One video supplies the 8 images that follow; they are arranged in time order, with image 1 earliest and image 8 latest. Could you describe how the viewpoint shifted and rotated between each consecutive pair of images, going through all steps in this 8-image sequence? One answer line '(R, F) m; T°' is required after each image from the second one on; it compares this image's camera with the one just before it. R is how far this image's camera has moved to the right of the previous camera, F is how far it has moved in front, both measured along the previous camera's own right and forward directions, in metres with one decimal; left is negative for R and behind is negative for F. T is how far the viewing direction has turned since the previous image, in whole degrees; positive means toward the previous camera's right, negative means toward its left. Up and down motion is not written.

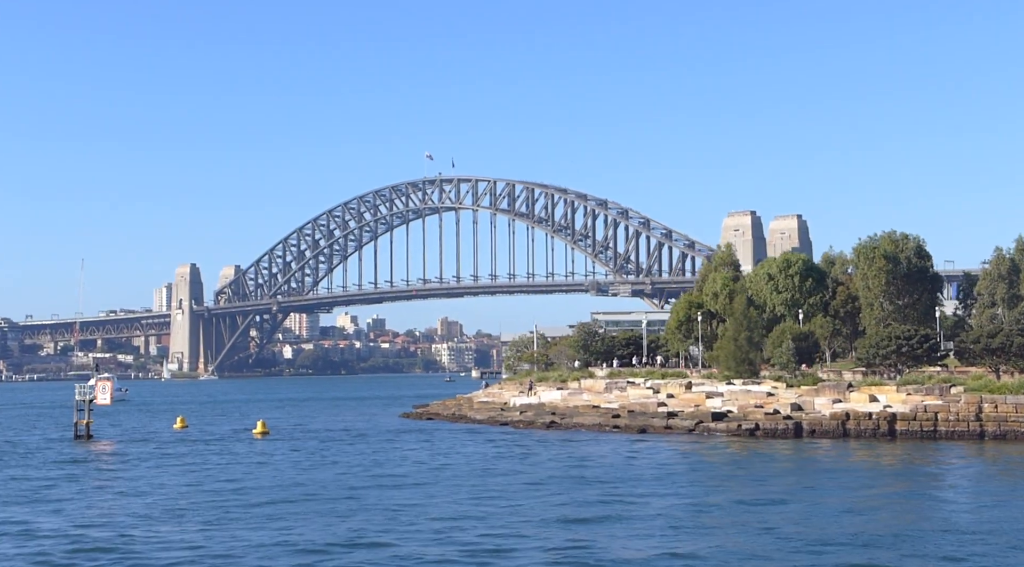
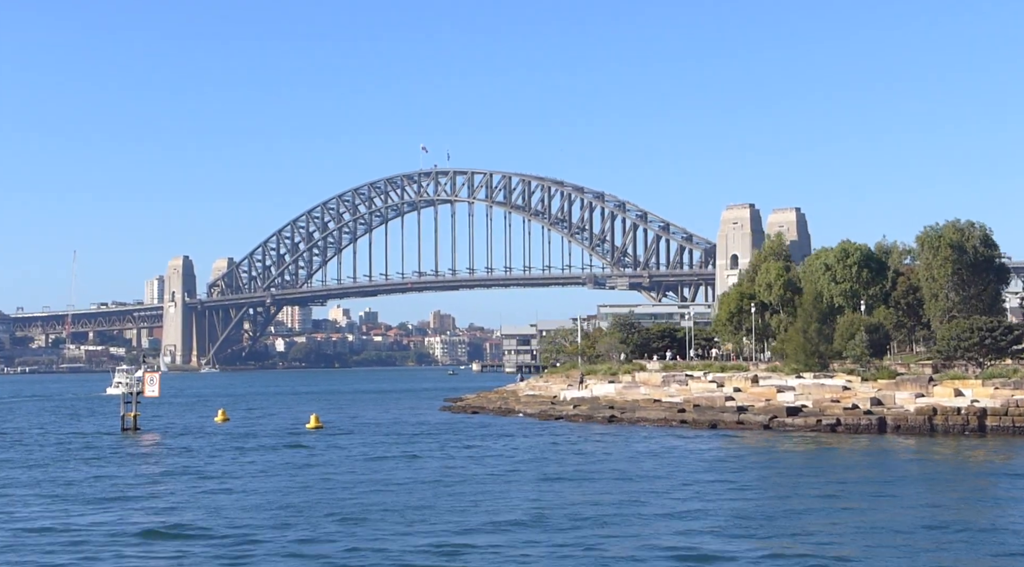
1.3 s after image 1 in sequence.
(-2.6, +2.1) m; 0°
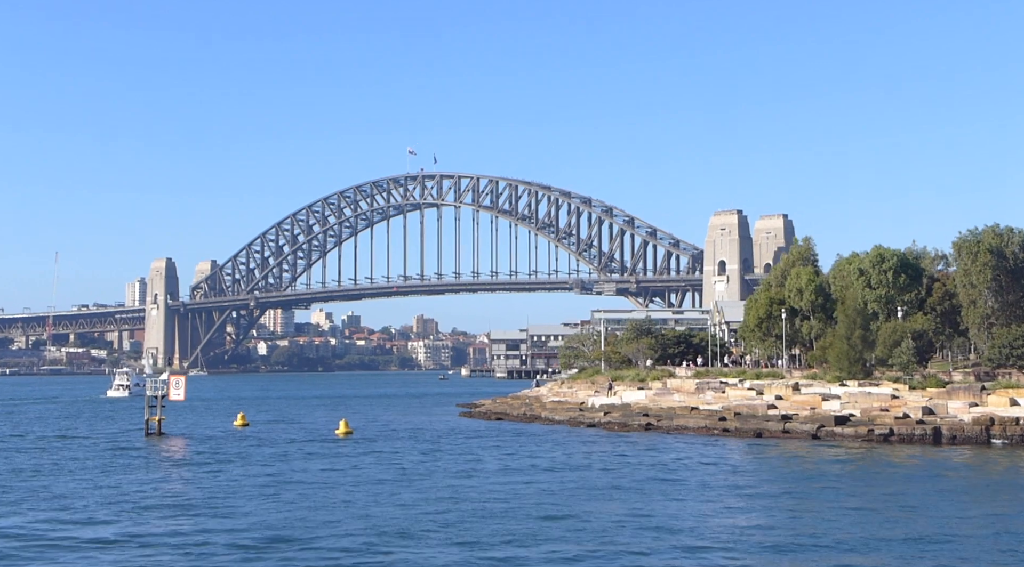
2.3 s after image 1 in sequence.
(-2.0, +1.5) m; +1°
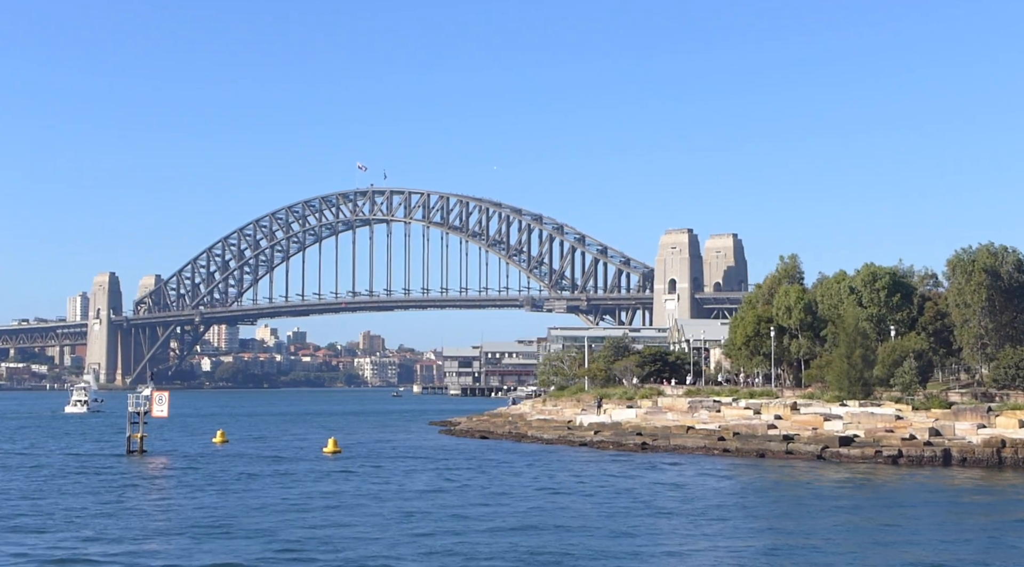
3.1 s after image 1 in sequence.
(-1.7, +1.3) m; +2°
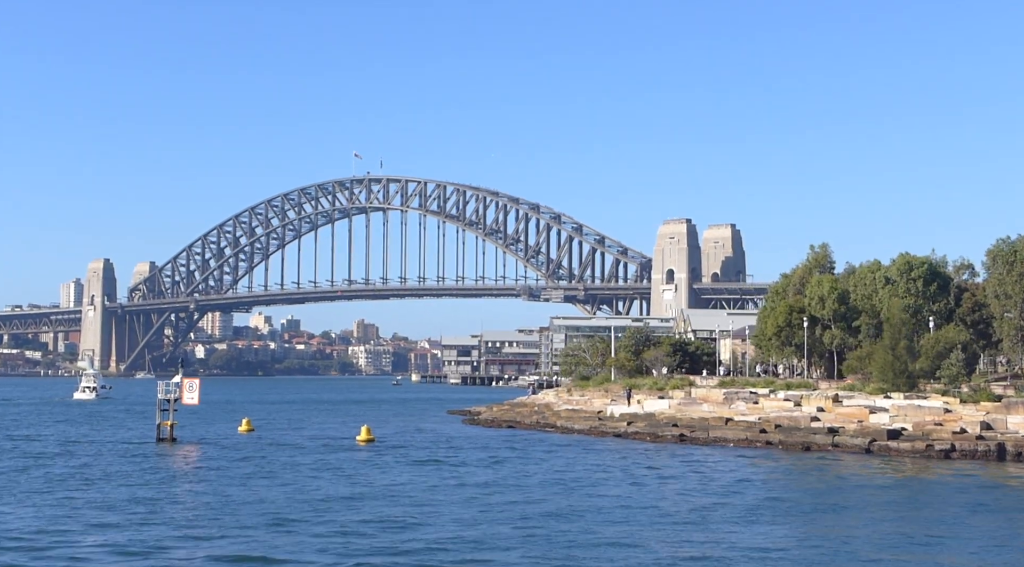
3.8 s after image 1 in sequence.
(-1.5, +1.2) m; 0°
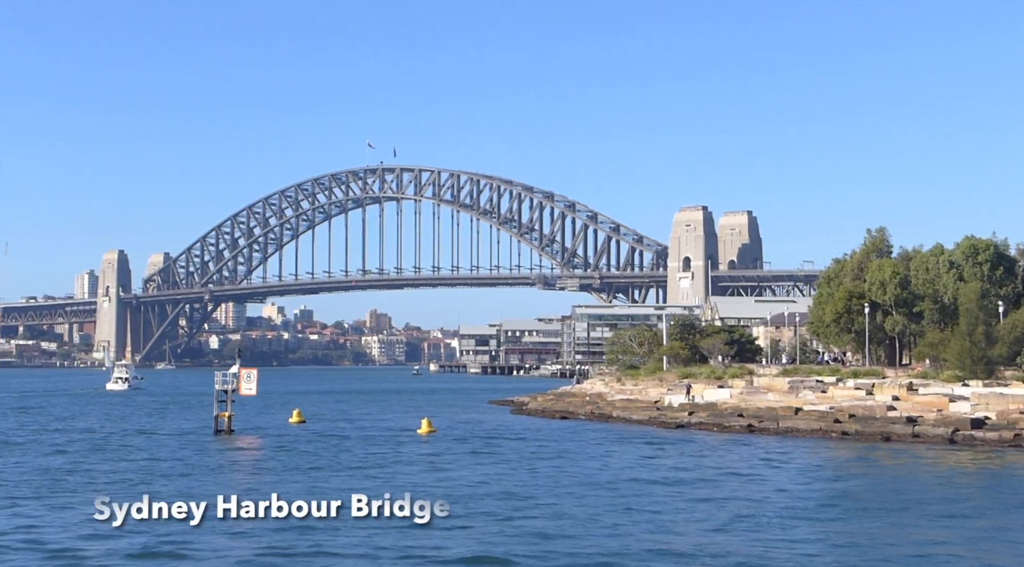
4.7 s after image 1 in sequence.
(-1.8, +1.6) m; 0°
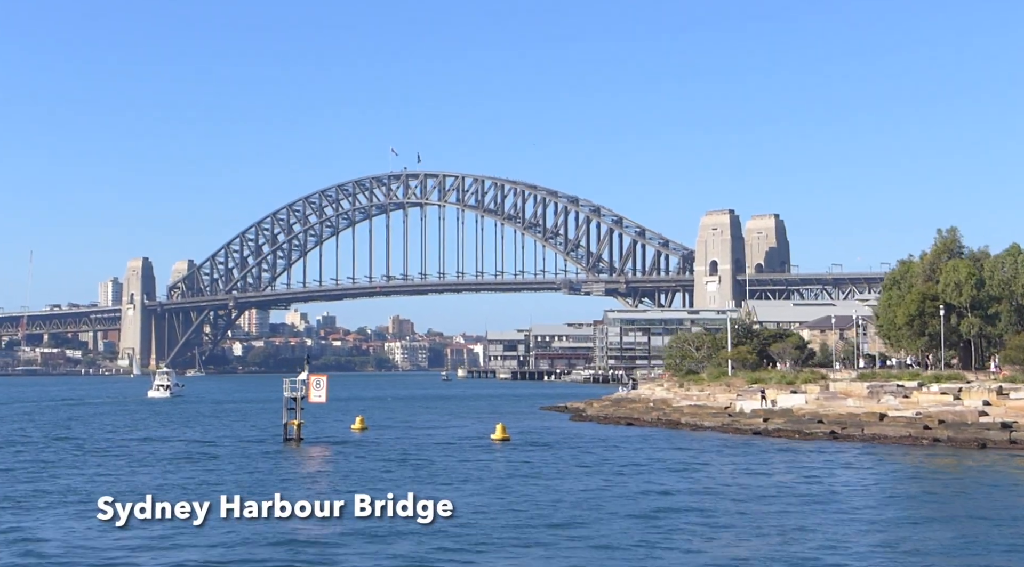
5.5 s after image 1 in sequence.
(-1.8, +1.5) m; -1°
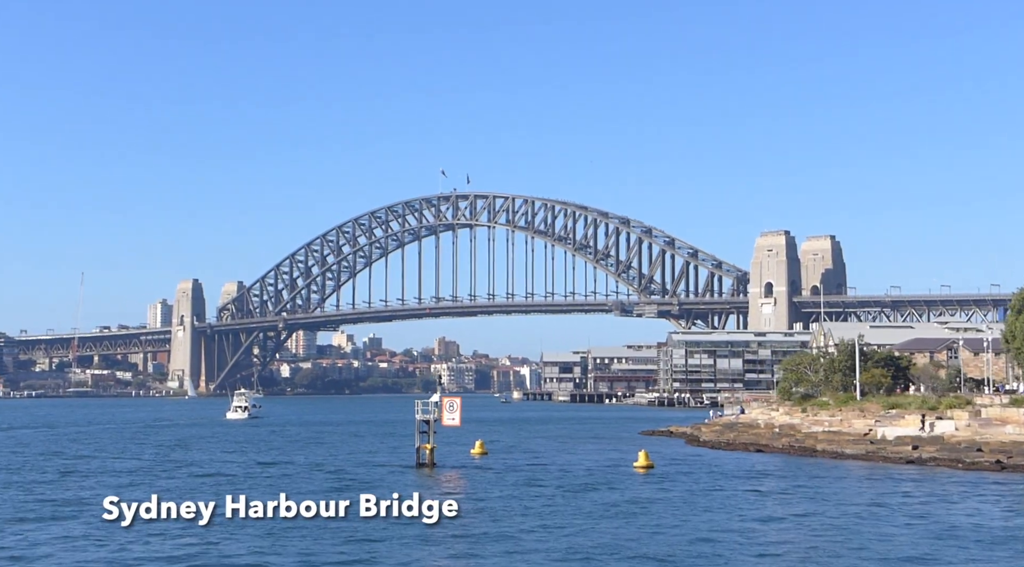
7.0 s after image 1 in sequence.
(-3.0, +2.9) m; -2°
